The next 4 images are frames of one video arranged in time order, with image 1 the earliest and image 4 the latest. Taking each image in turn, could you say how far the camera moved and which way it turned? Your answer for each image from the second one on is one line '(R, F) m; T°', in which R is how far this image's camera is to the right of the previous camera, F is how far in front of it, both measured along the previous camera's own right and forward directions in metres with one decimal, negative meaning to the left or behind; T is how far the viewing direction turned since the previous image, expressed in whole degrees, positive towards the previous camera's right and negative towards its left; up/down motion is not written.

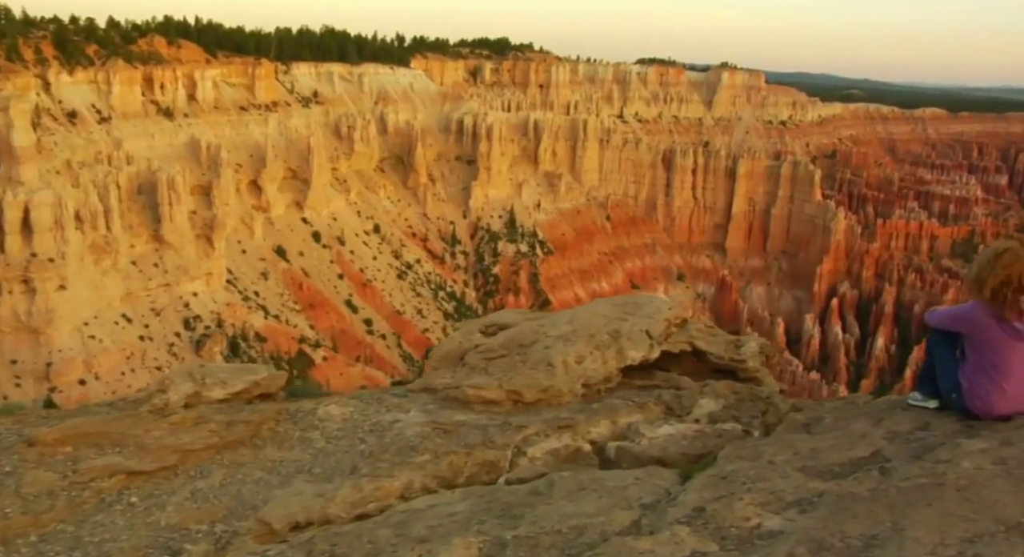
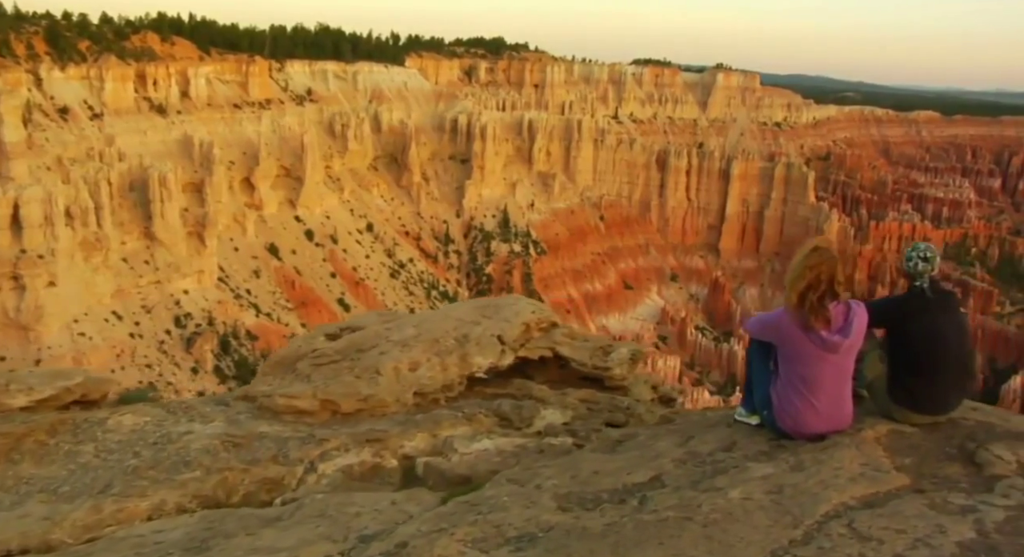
(+1.5, +0.6) m; 0°
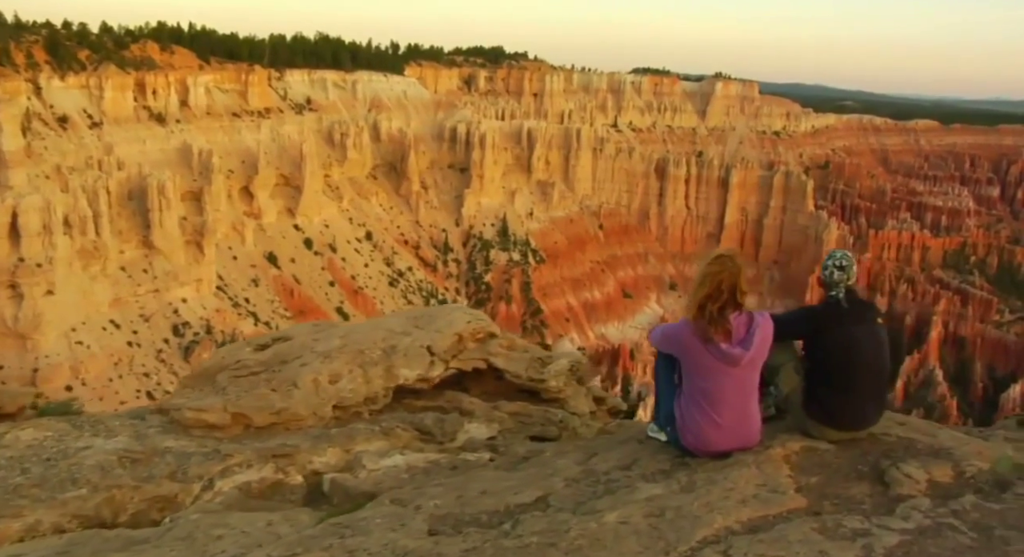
(+0.7, +0.2) m; 0°
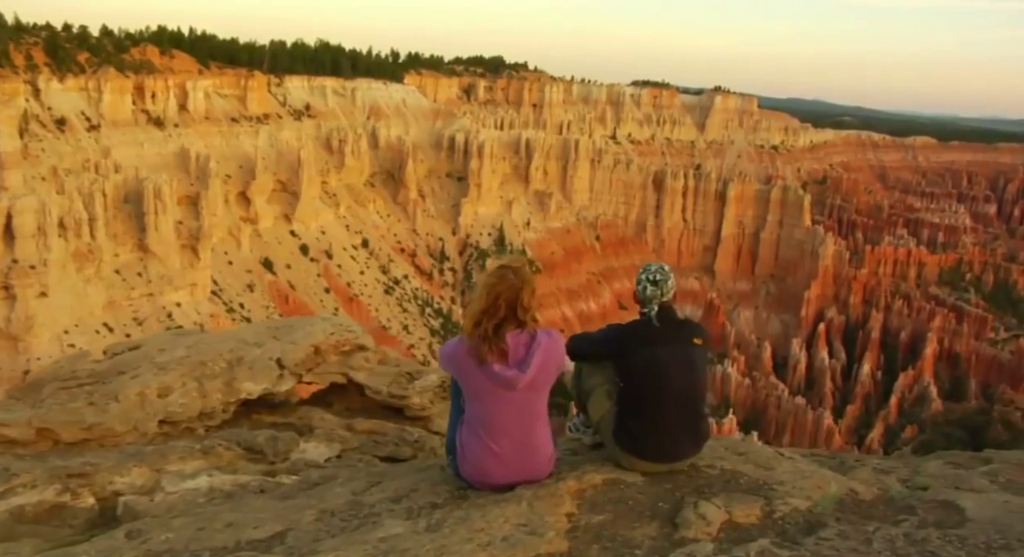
(+1.3, +0.5) m; 0°
